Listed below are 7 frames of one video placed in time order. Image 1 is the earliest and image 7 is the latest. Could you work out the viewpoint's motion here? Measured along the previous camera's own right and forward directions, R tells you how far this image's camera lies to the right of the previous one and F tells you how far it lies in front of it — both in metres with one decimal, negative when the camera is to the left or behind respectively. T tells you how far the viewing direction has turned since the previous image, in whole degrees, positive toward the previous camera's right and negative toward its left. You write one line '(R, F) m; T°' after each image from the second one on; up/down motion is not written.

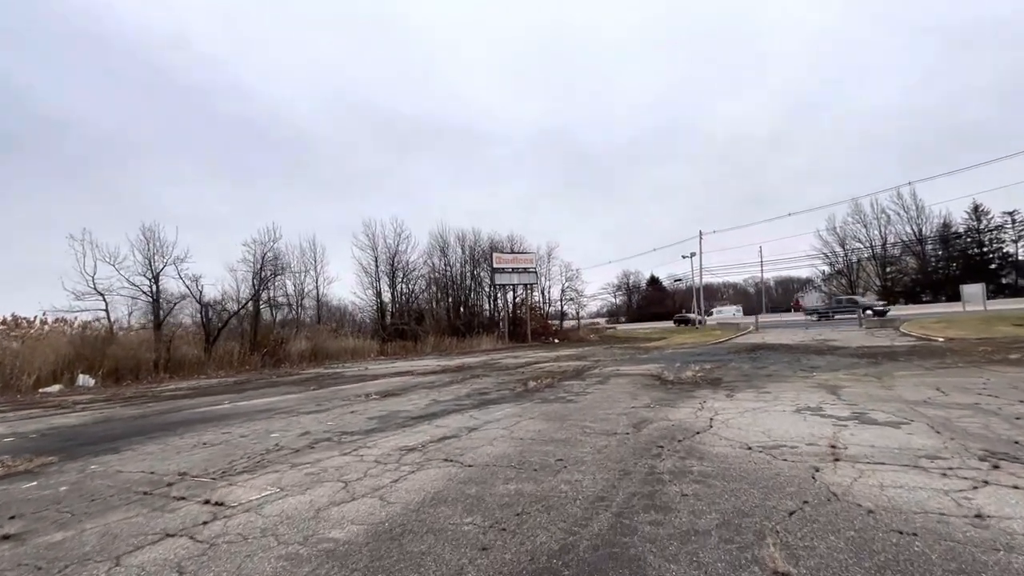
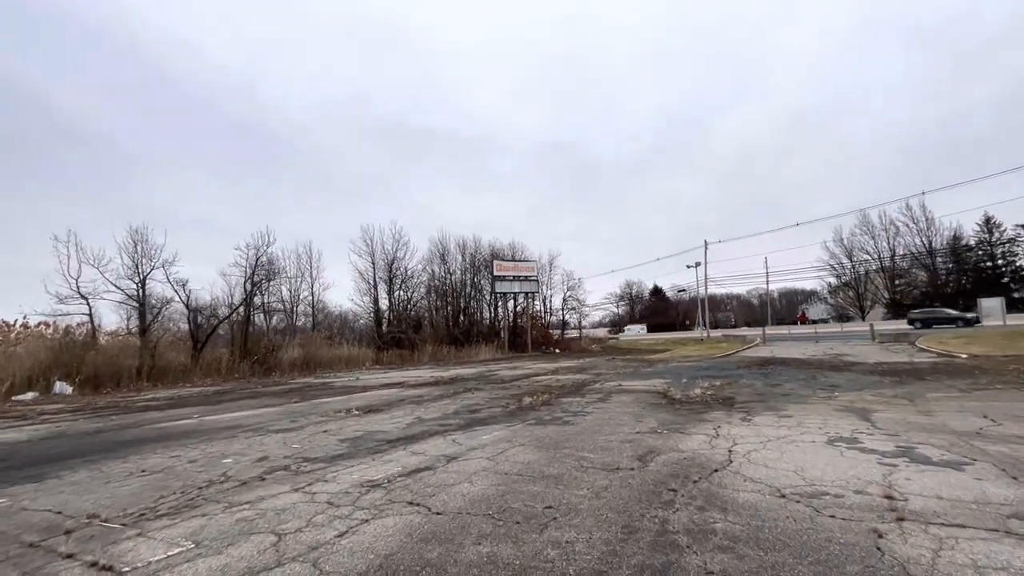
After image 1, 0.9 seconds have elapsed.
(+0.2, +1.0) m; 0°
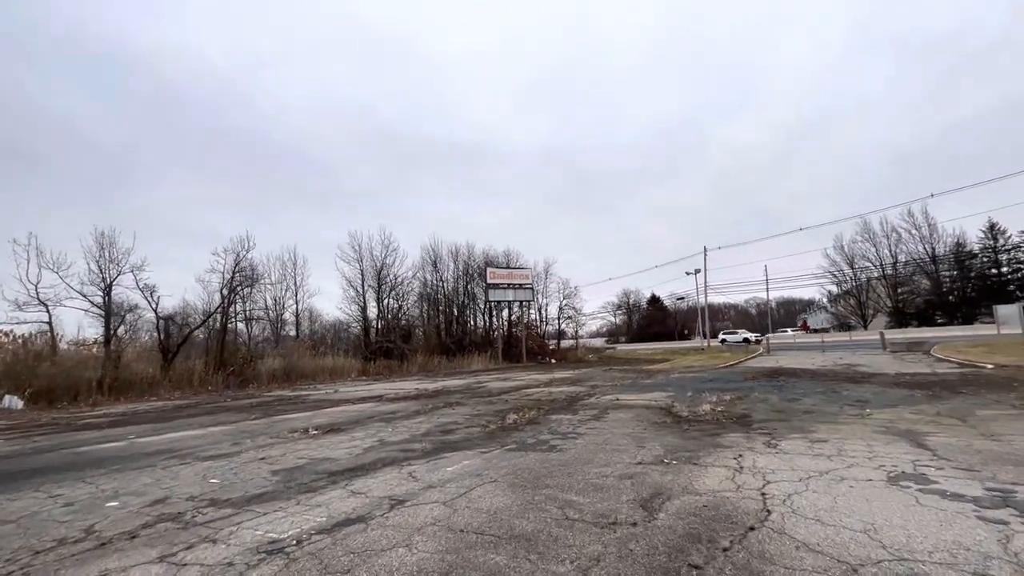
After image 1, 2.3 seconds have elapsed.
(+0.3, +1.5) m; 0°
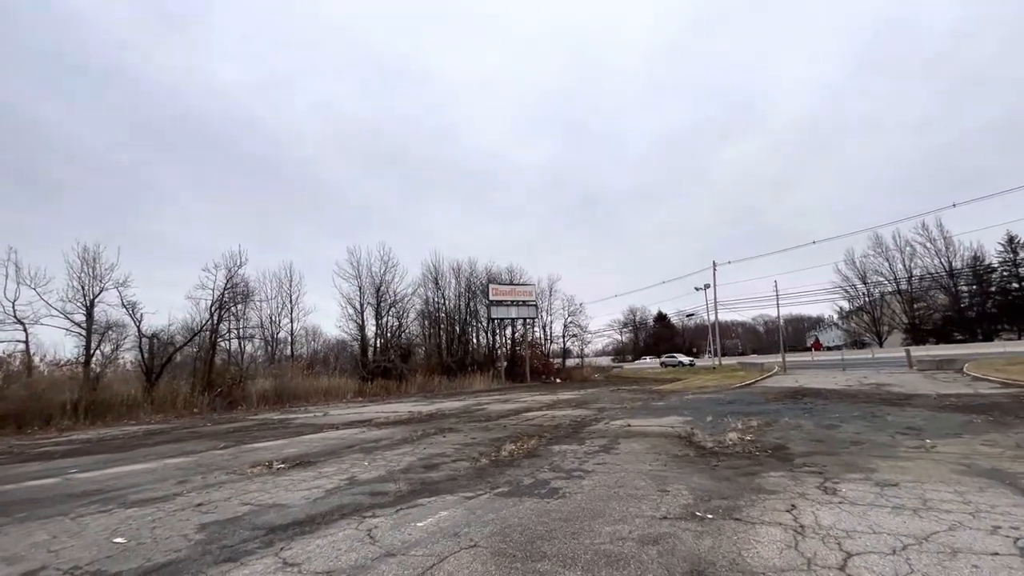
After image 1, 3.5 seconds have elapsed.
(+0.2, +1.3) m; -1°
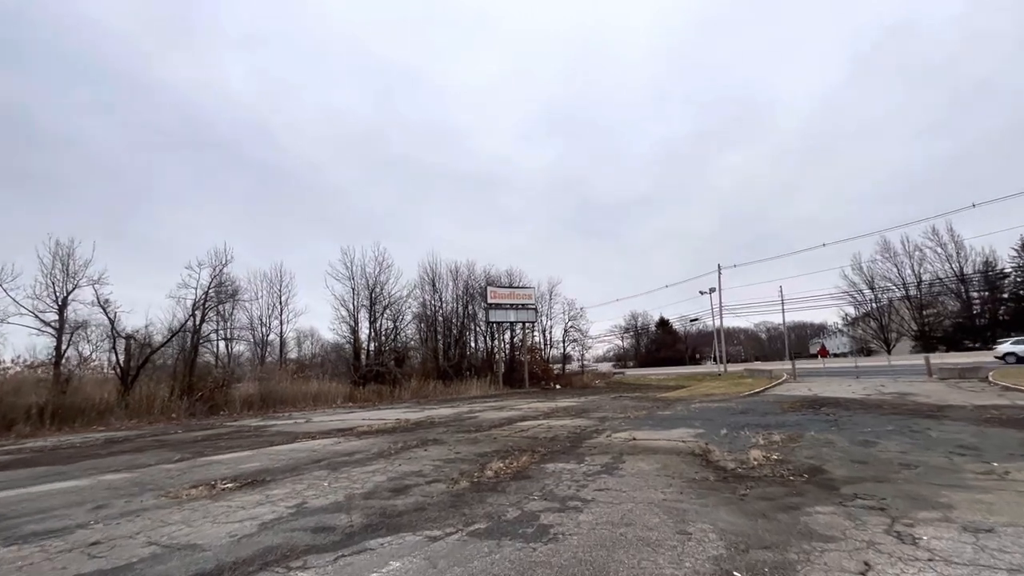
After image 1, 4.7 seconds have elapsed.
(+0.2, +1.3) m; 0°
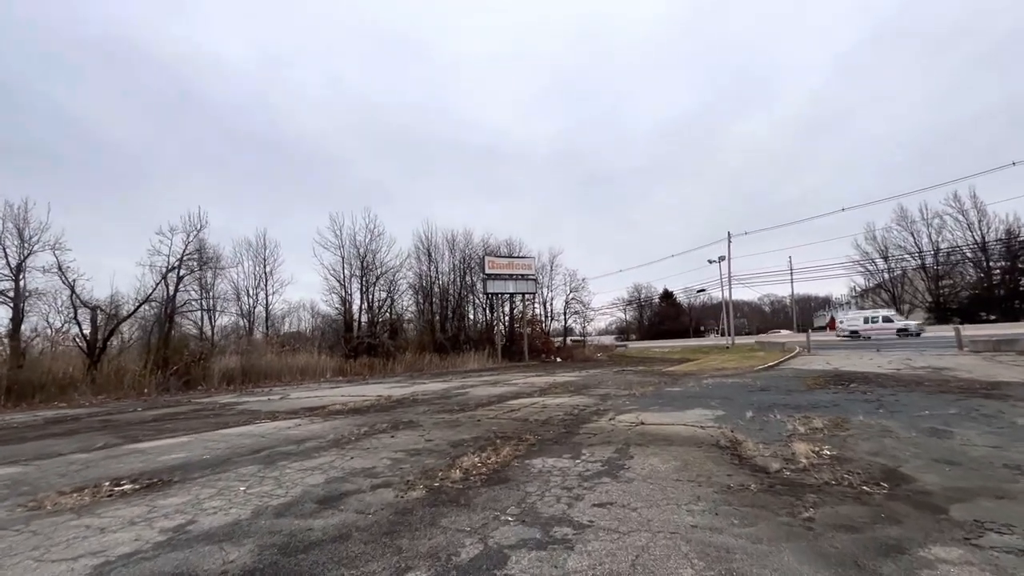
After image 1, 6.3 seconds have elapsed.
(+0.4, +1.9) m; 0°
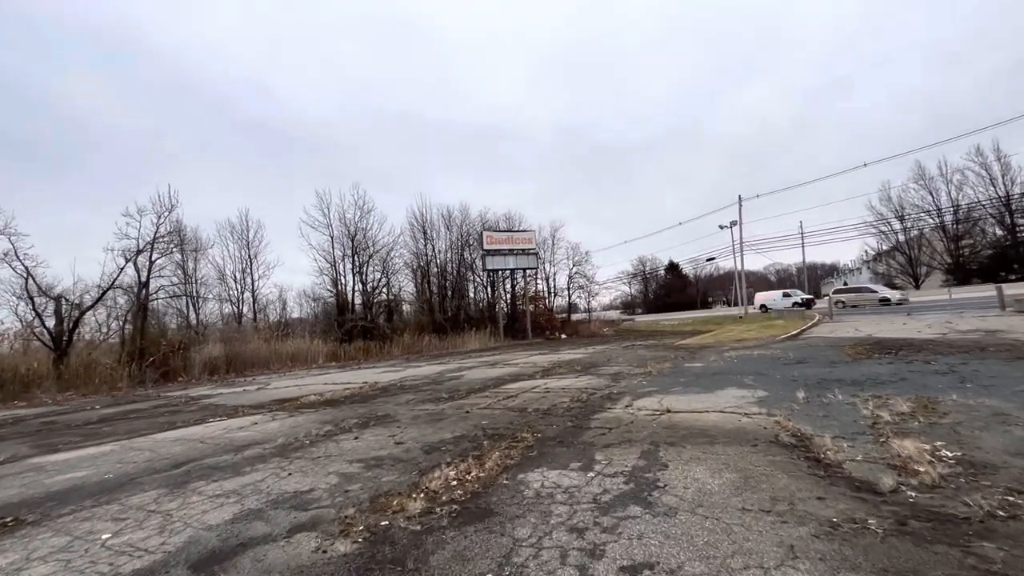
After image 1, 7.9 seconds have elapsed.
(+0.2, +1.8) m; 0°
